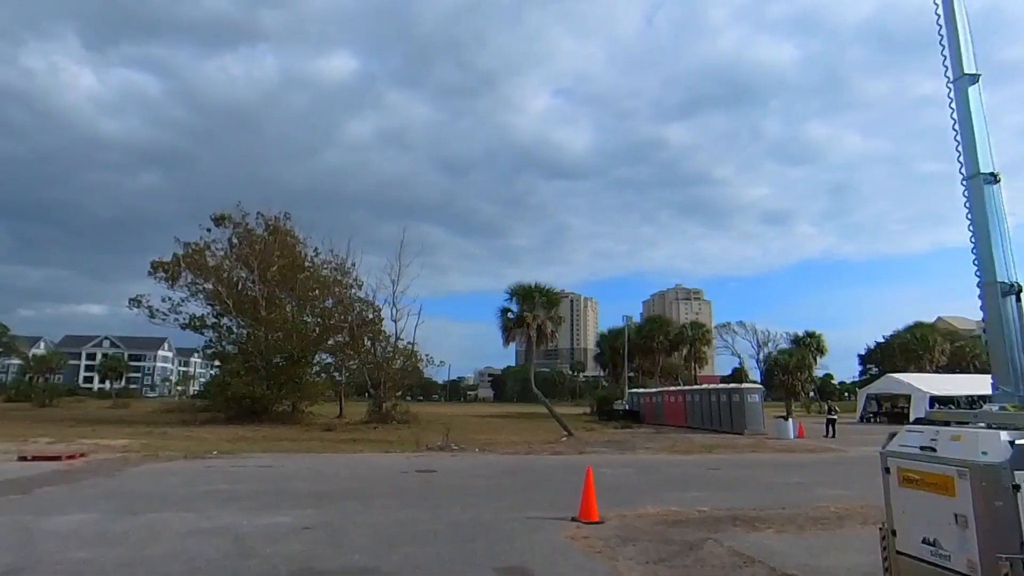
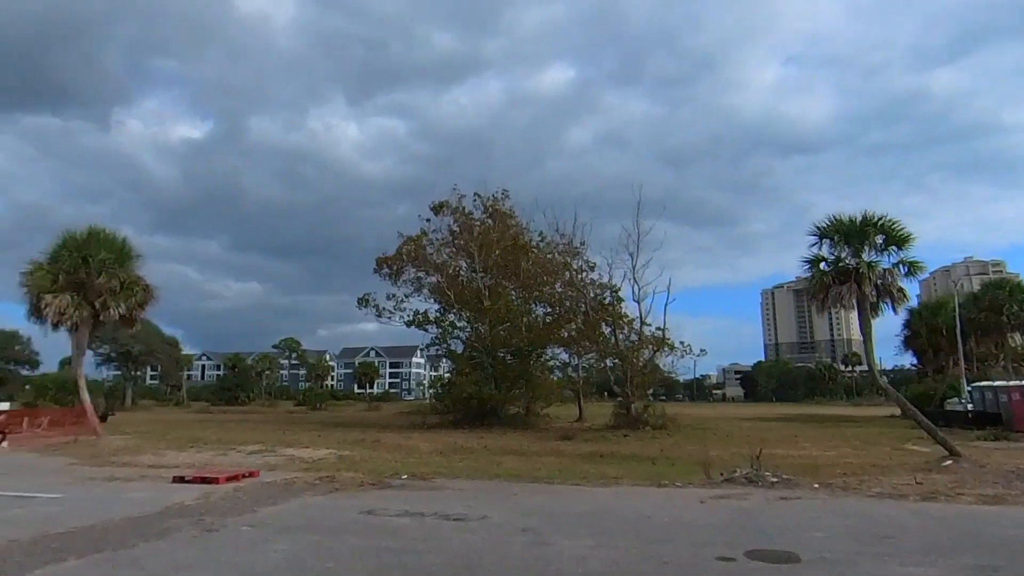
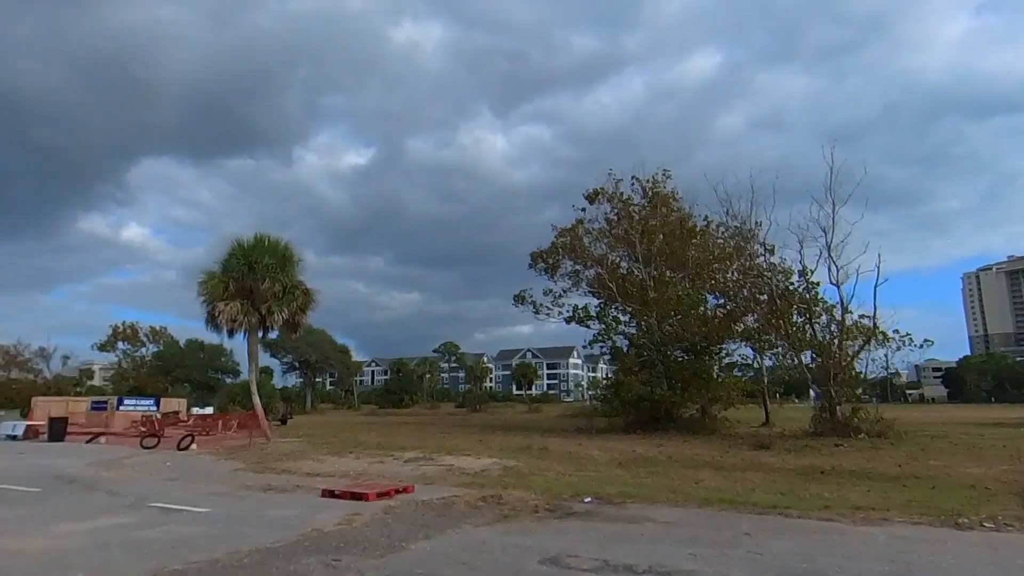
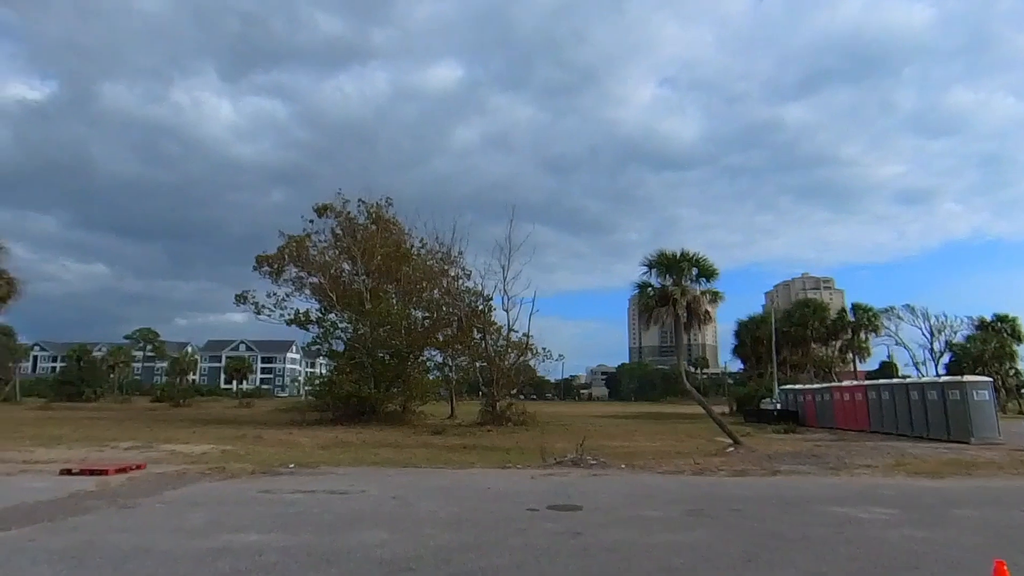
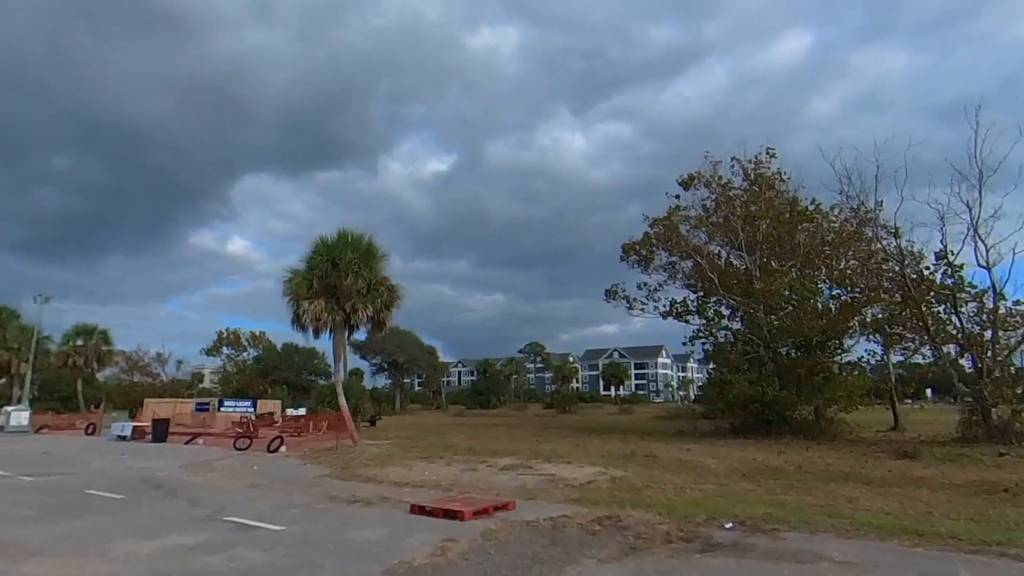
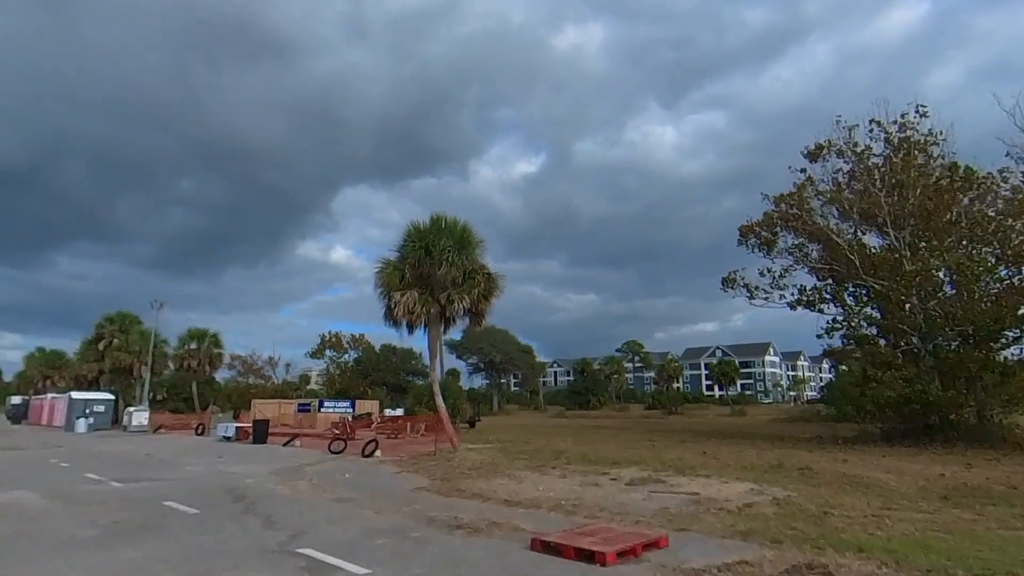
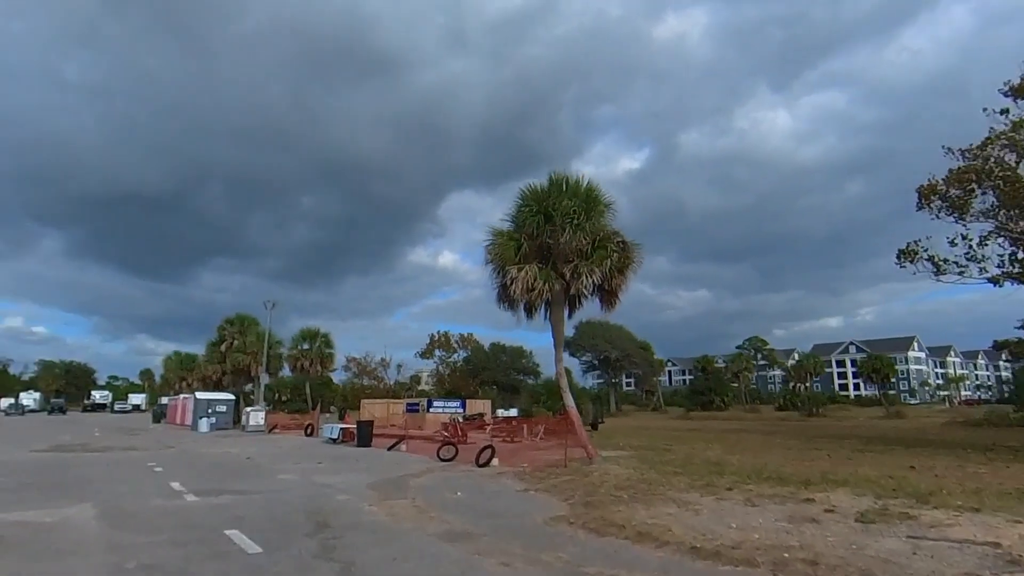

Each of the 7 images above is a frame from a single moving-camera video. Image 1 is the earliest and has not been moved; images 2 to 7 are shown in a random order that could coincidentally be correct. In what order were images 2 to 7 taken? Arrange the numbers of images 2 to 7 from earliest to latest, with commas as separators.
4, 2, 3, 5, 6, 7
